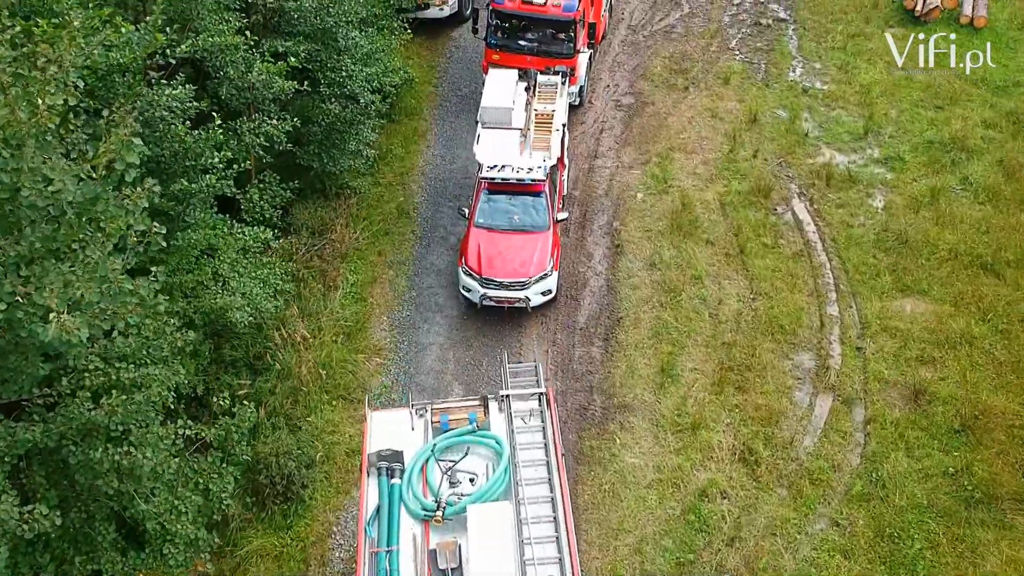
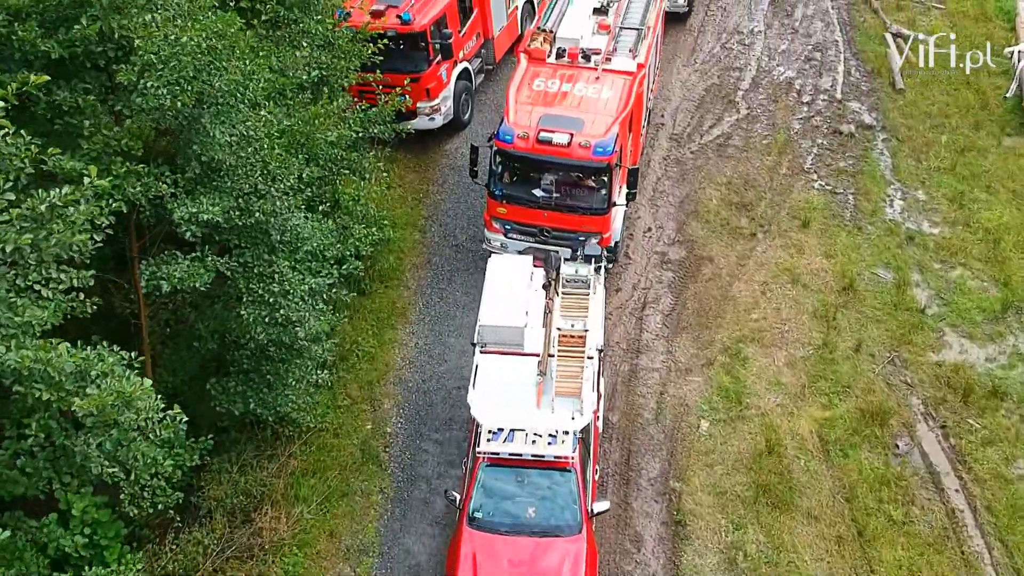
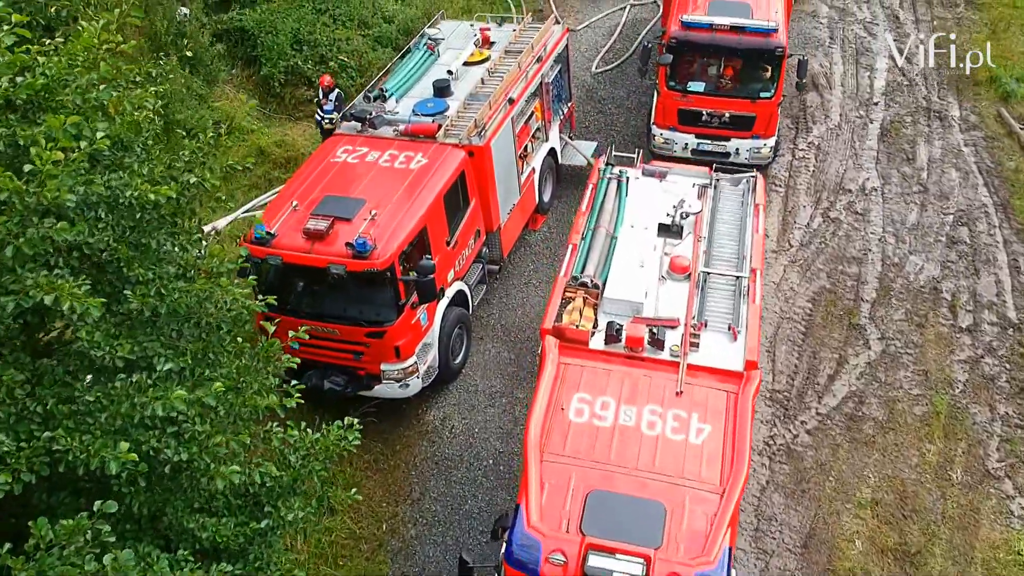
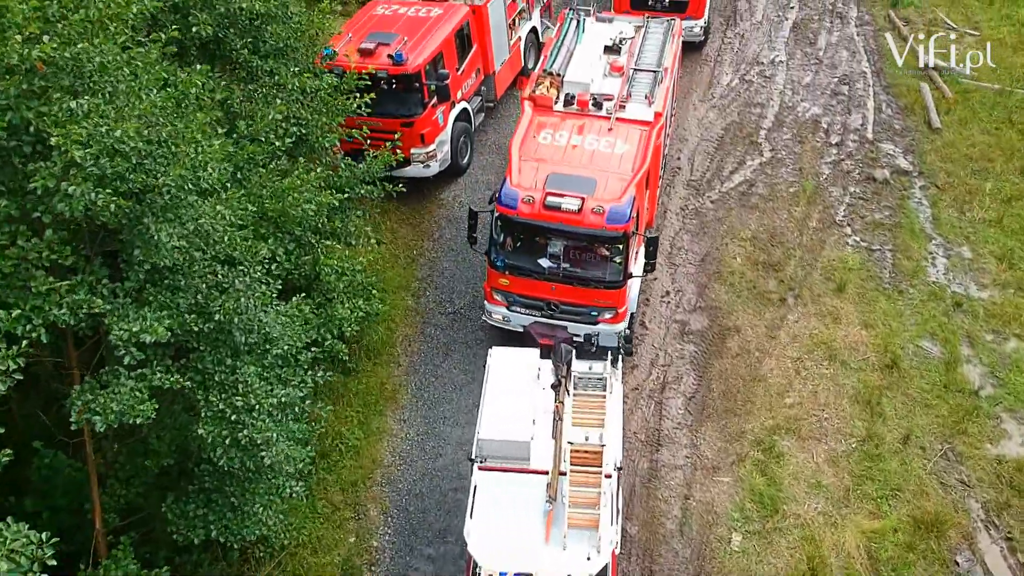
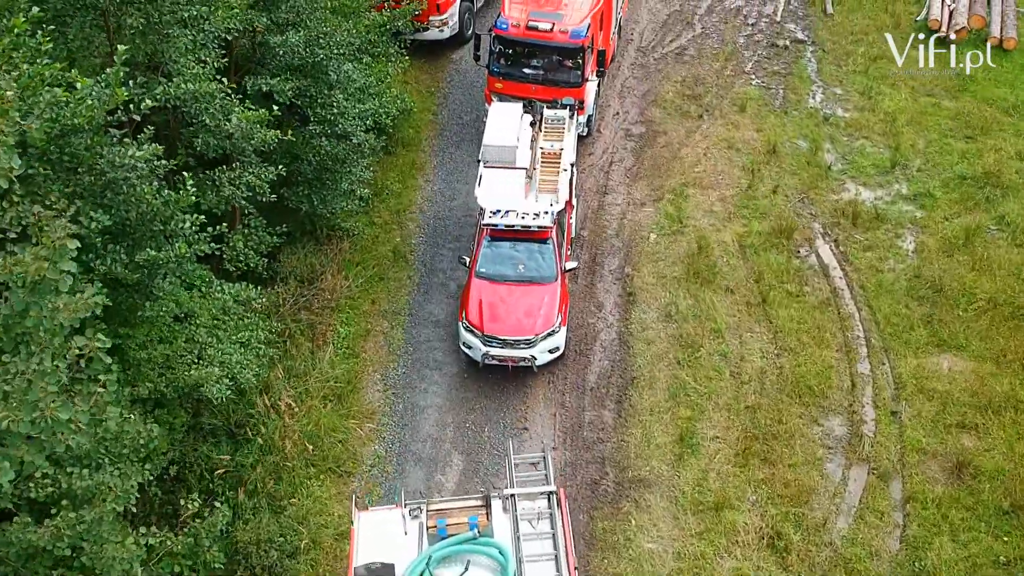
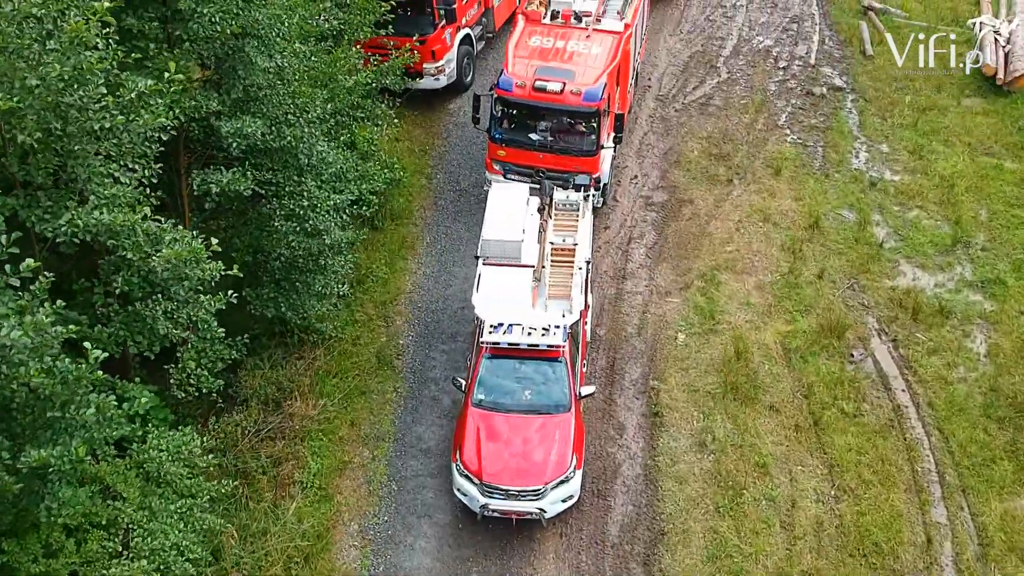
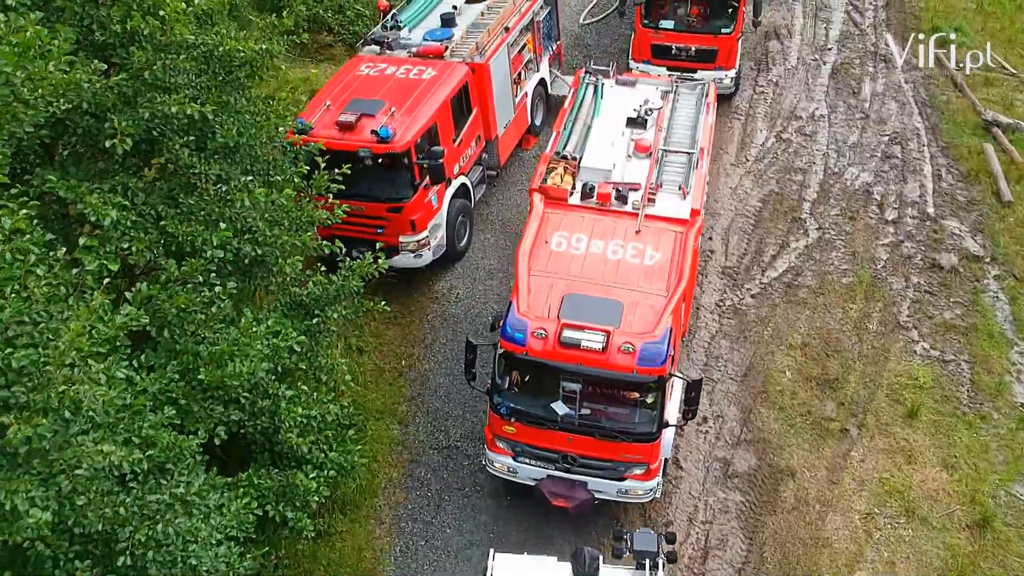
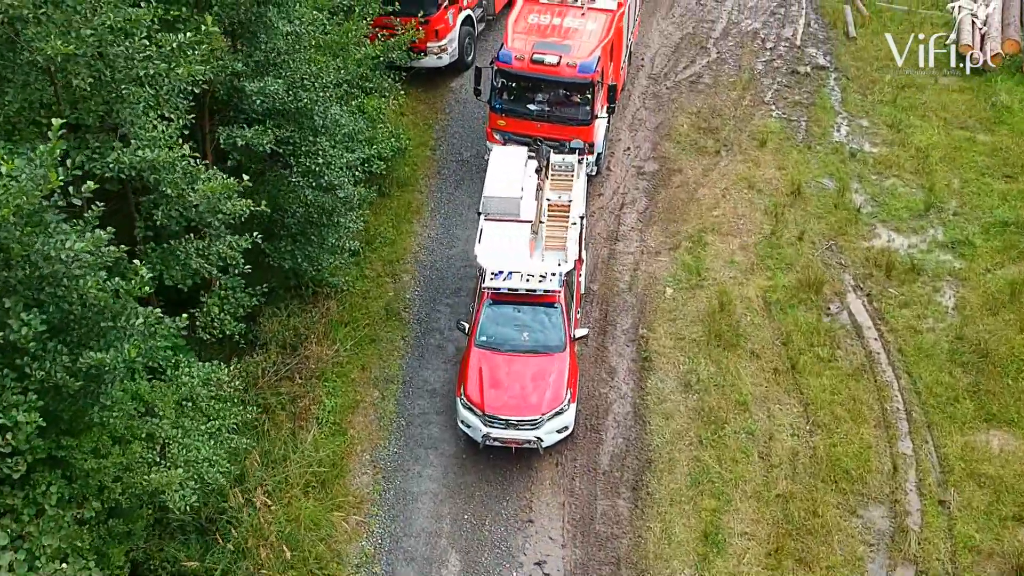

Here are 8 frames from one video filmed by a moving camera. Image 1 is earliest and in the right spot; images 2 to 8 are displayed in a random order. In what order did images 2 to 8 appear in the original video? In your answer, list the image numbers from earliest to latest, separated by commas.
5, 8, 6, 2, 4, 7, 3
